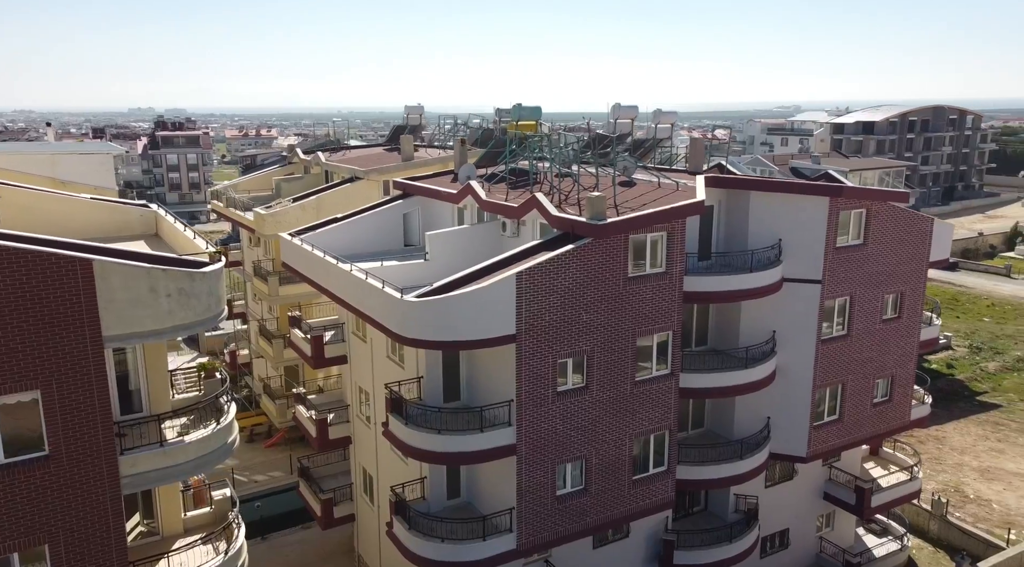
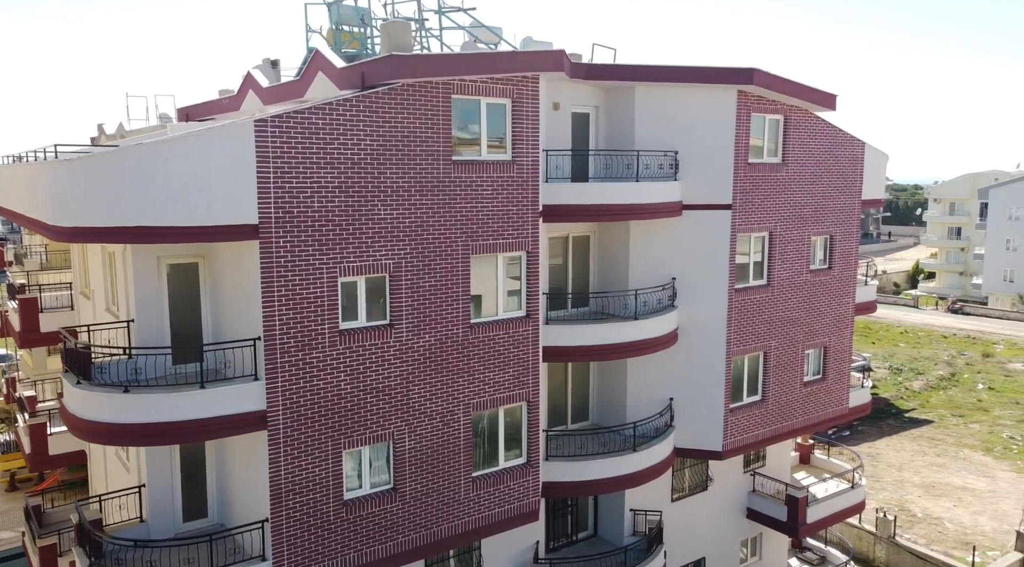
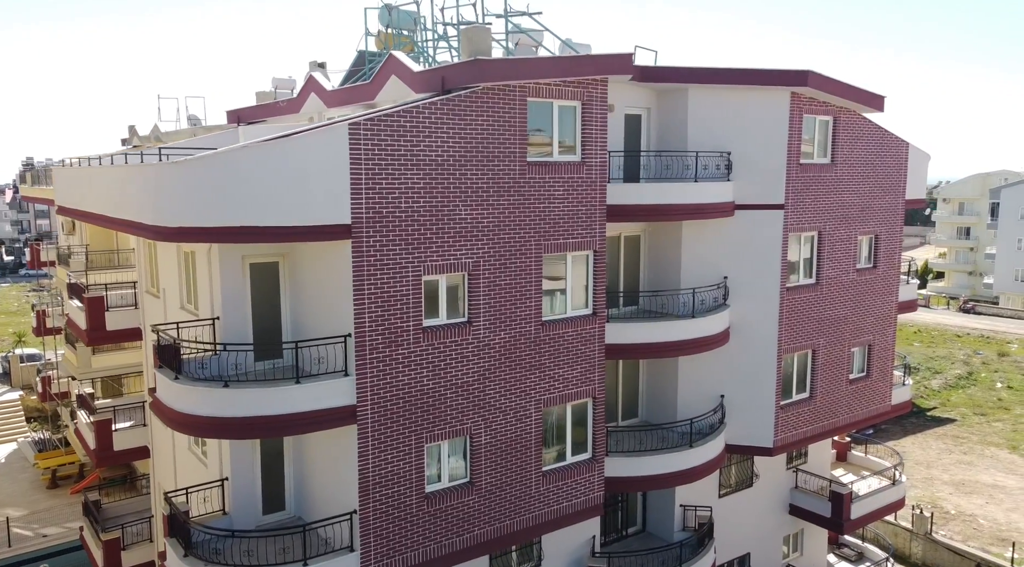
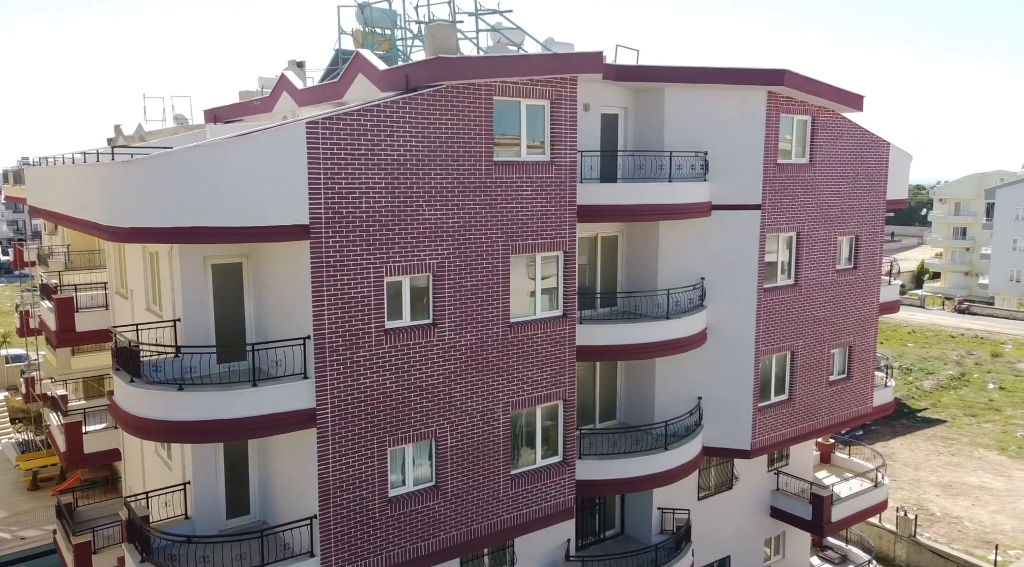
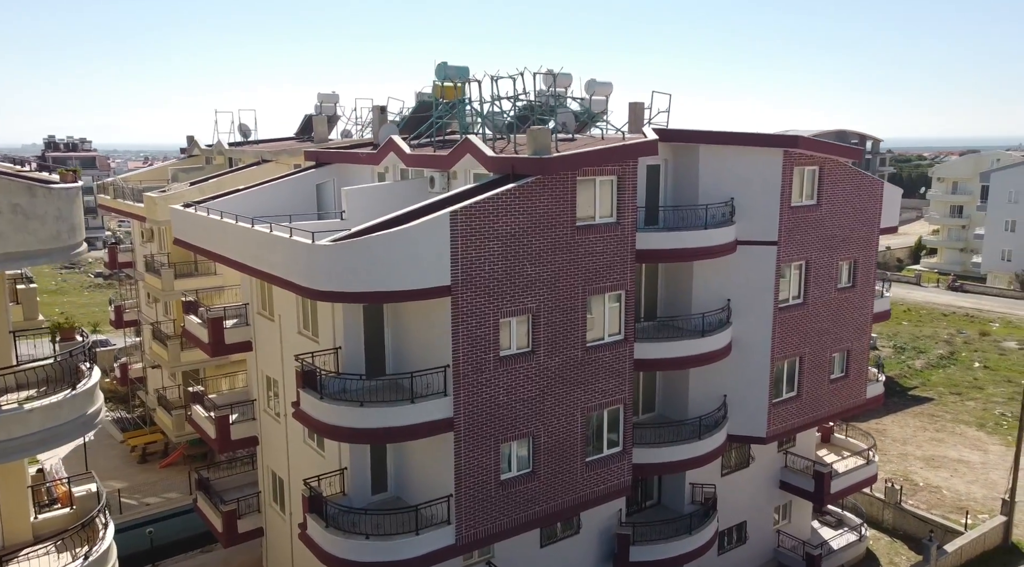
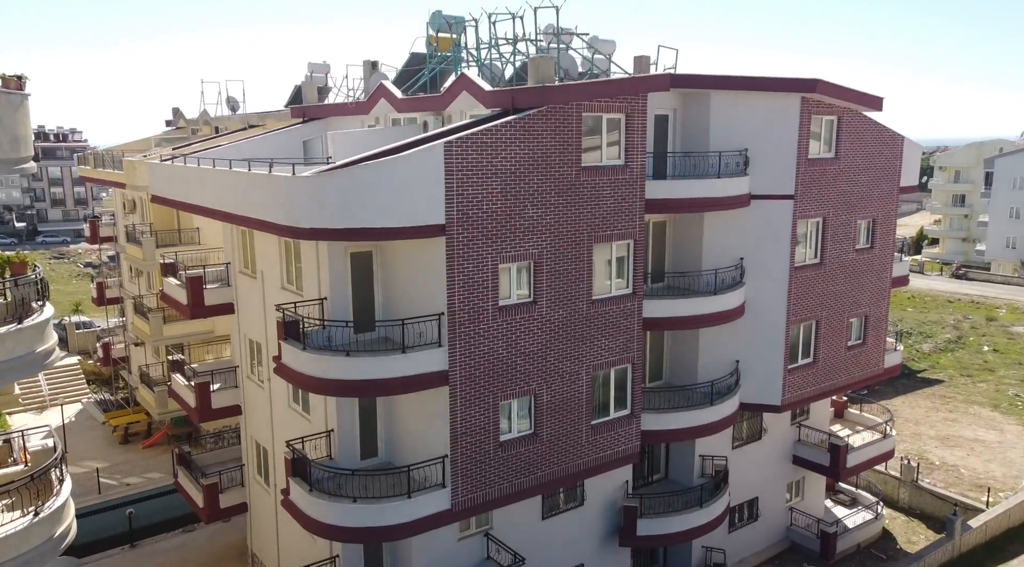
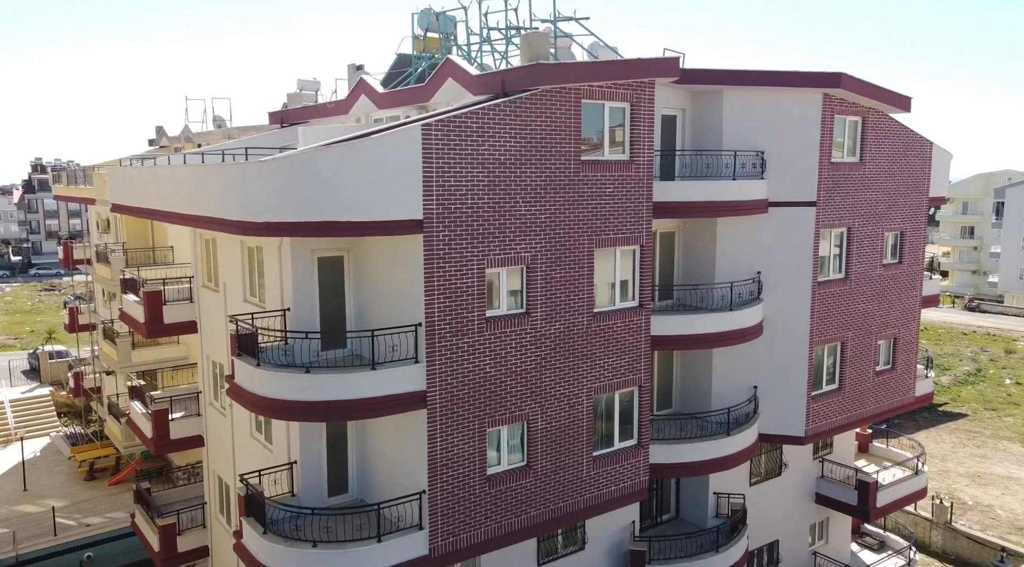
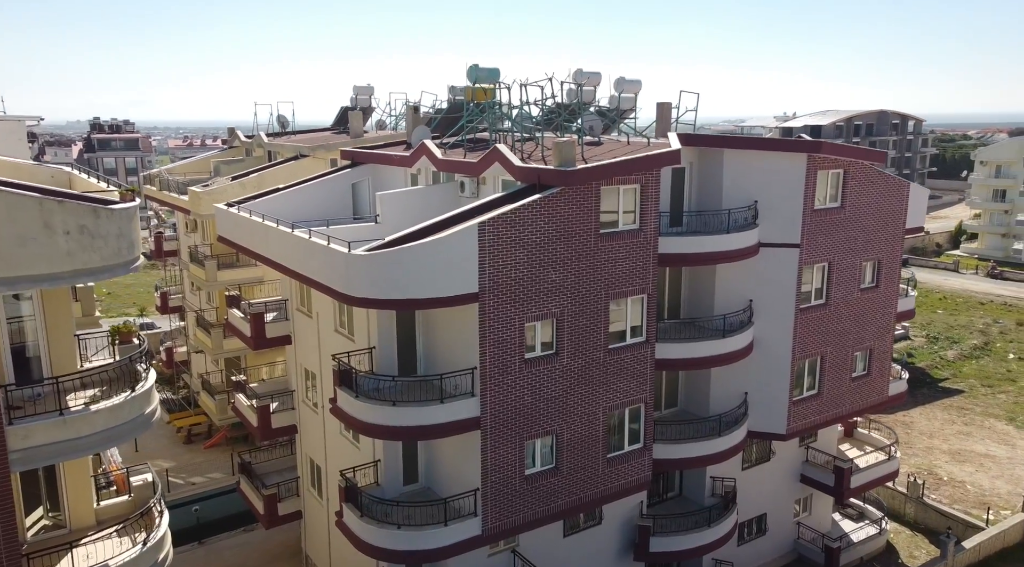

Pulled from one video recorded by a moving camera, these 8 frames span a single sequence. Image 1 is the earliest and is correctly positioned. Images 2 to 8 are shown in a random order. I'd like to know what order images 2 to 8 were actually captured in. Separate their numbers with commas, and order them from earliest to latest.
8, 5, 6, 7, 3, 4, 2
